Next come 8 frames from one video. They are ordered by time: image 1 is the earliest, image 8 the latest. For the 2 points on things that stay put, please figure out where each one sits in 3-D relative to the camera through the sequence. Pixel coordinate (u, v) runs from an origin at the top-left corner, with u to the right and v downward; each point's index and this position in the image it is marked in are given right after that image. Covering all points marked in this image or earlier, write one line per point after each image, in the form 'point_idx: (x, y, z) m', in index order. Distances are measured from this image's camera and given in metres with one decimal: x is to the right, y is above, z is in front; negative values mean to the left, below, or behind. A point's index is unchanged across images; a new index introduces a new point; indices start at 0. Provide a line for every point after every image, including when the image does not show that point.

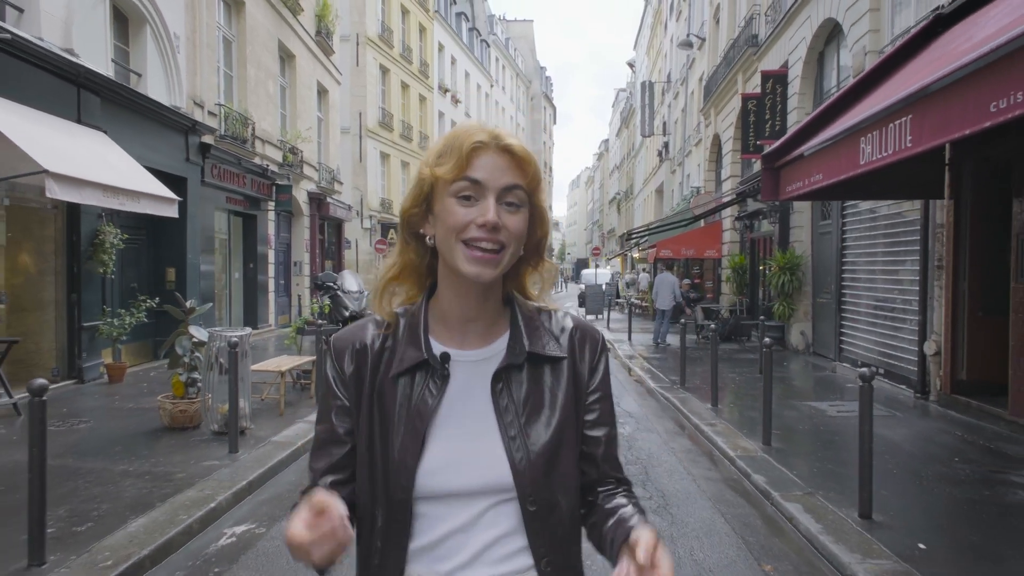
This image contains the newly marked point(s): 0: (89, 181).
0: (-3.2, +0.8, +7.4) m
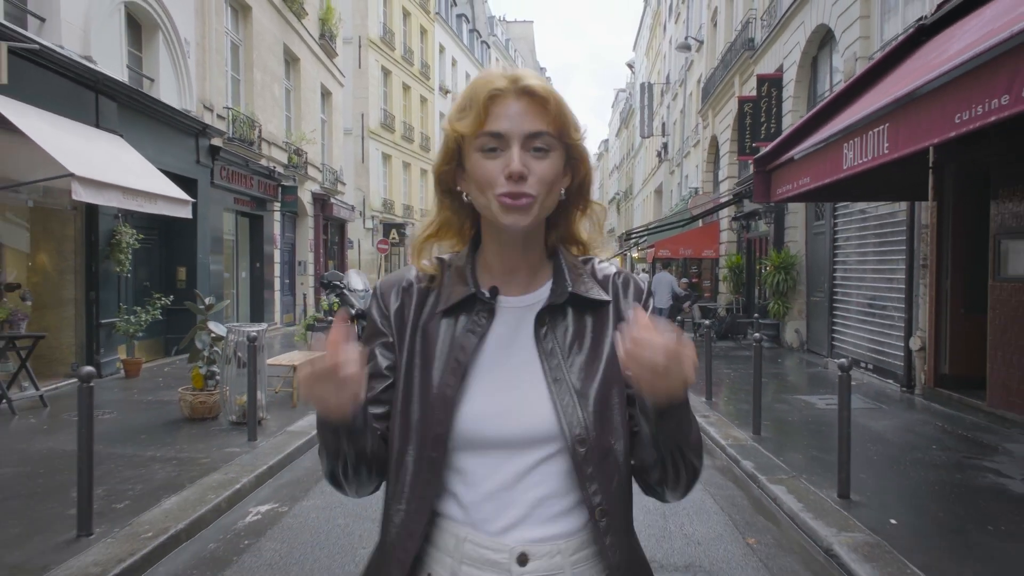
0: (-3.2, +0.8, +7.7) m
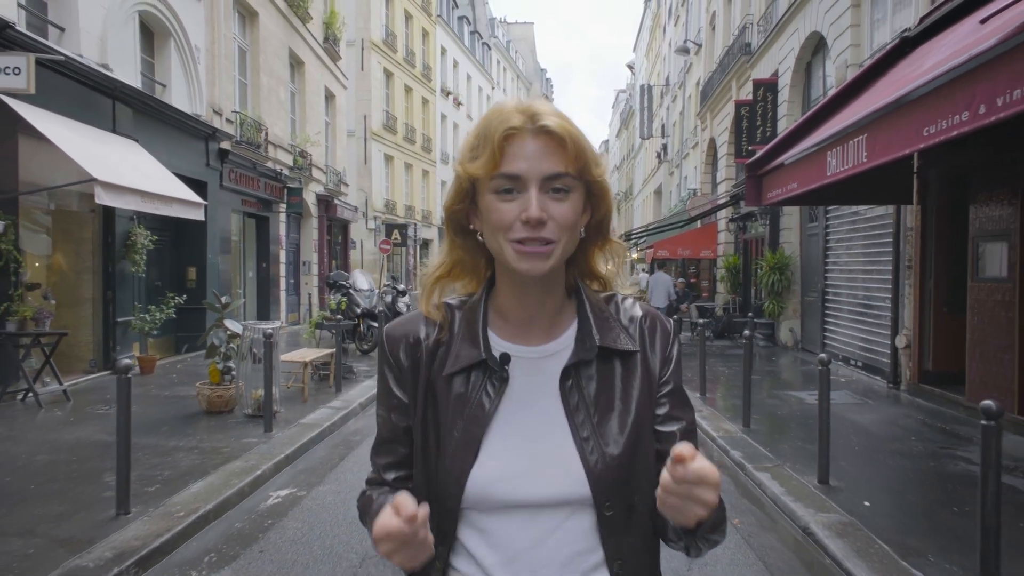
0: (-3.1, +0.8, +8.1) m
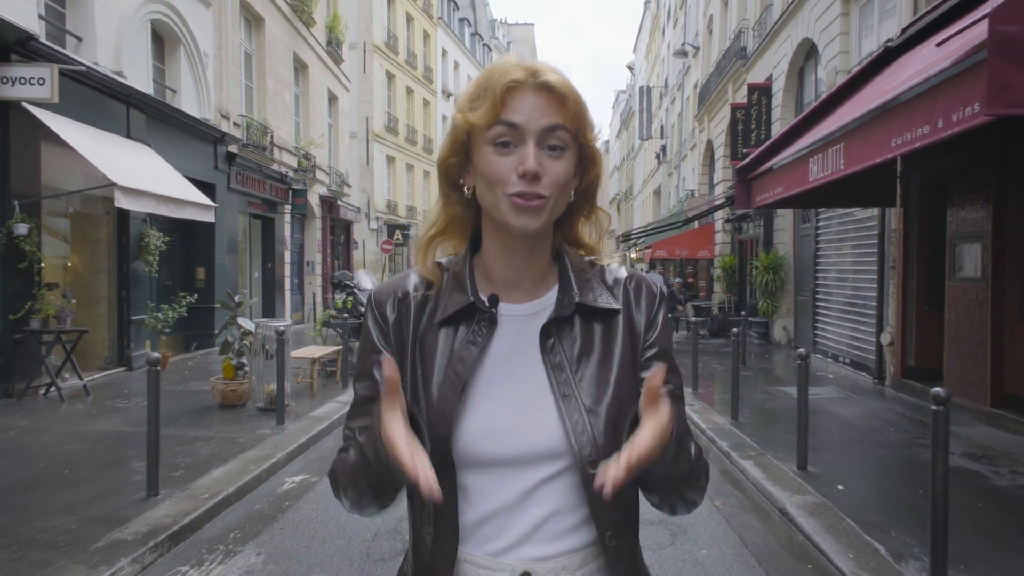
0: (-3.1, +0.8, +8.4) m
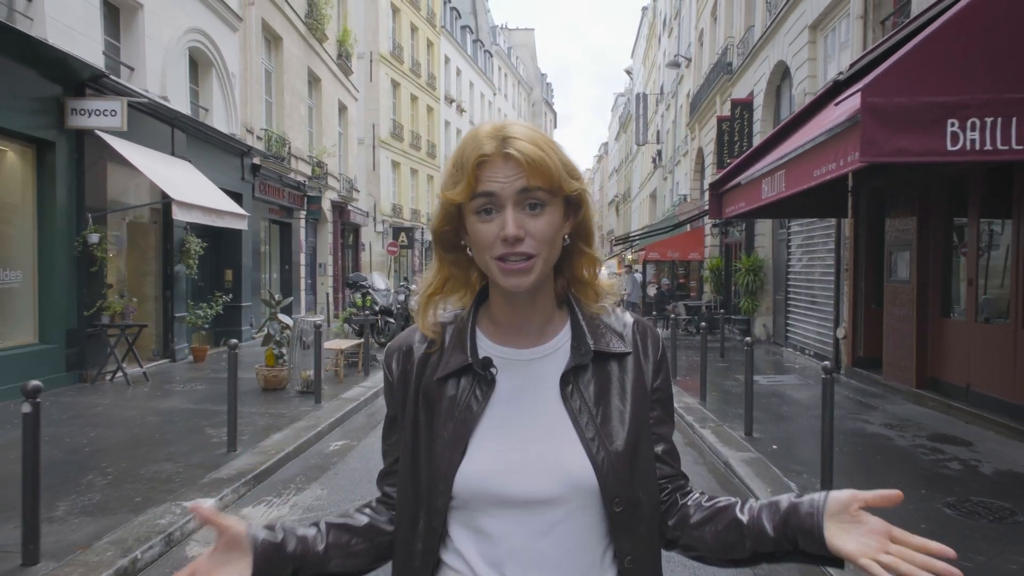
0: (-3.1, +0.8, +9.6) m
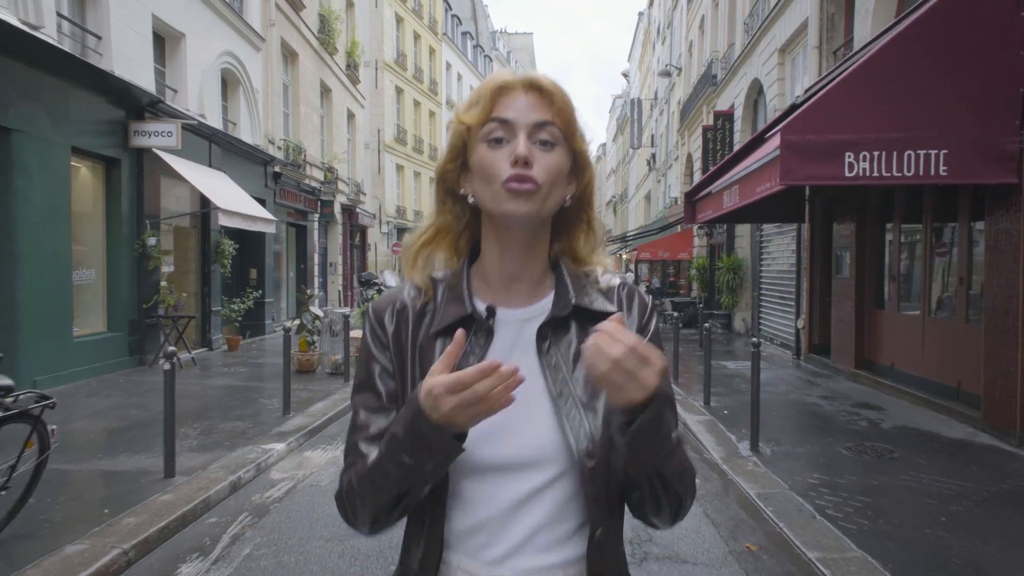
0: (-3.1, +0.9, +11.0) m
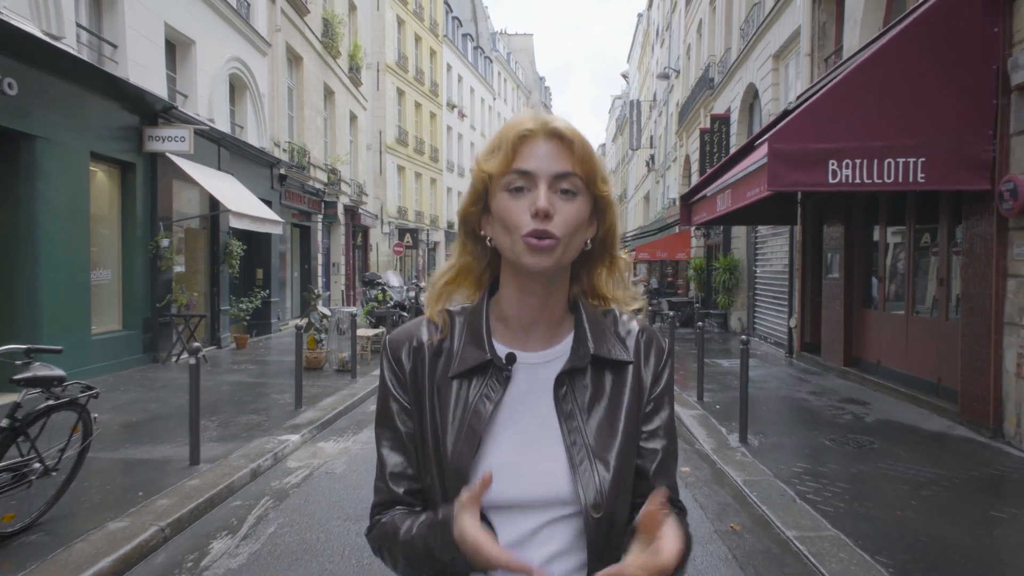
0: (-3.1, +0.9, +11.4) m
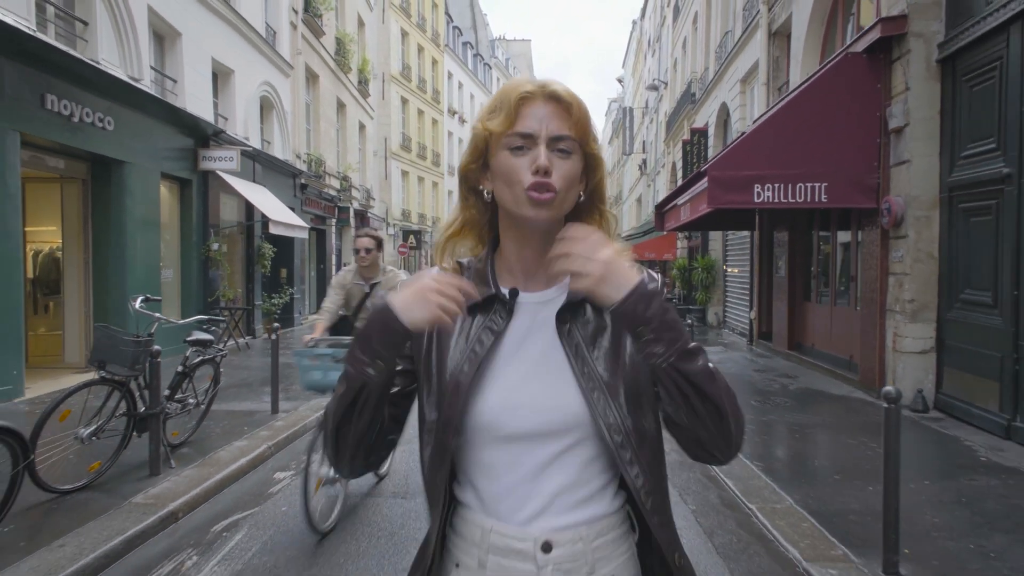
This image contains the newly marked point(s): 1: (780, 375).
0: (-3.2, +0.9, +13.2) m
1: (+2.6, -0.9, +9.7) m
